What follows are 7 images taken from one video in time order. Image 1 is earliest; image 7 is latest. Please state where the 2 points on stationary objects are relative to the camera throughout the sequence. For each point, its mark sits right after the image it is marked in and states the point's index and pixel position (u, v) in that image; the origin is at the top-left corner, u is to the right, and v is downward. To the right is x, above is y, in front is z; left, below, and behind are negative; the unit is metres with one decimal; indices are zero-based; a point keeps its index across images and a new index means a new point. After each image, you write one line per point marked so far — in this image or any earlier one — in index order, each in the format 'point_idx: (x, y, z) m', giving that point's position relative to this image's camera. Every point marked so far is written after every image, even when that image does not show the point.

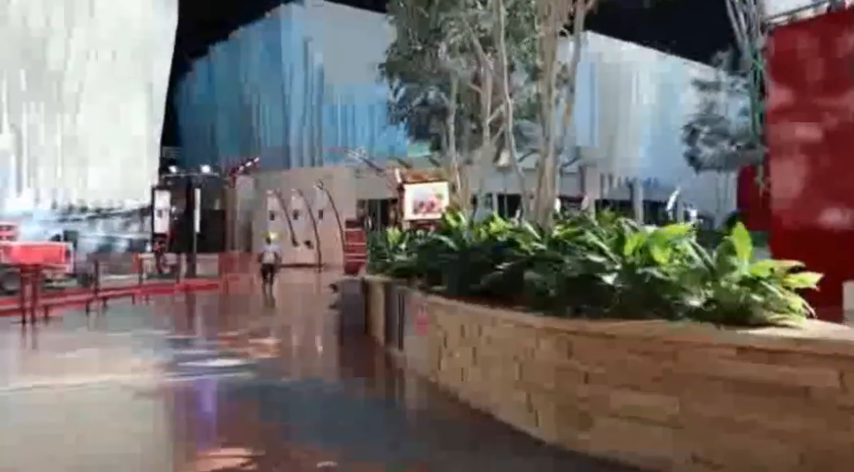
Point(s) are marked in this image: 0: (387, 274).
0: (-0.5, -0.4, +8.0) m
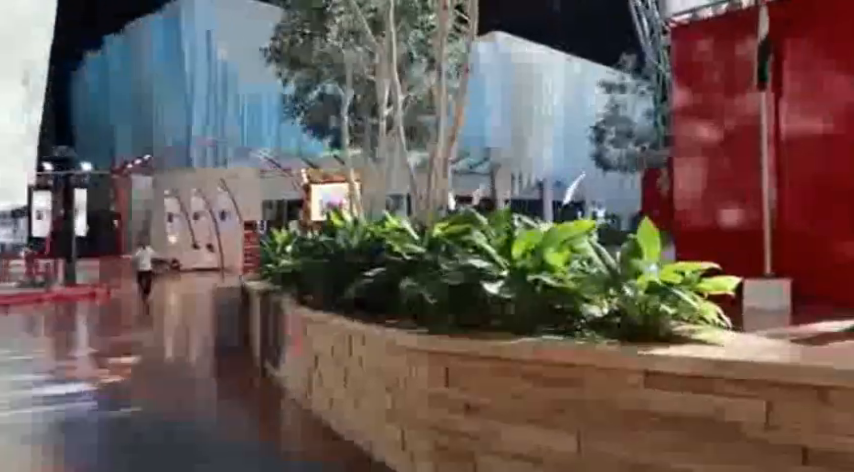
0: (-1.6, -0.5, +7.2) m
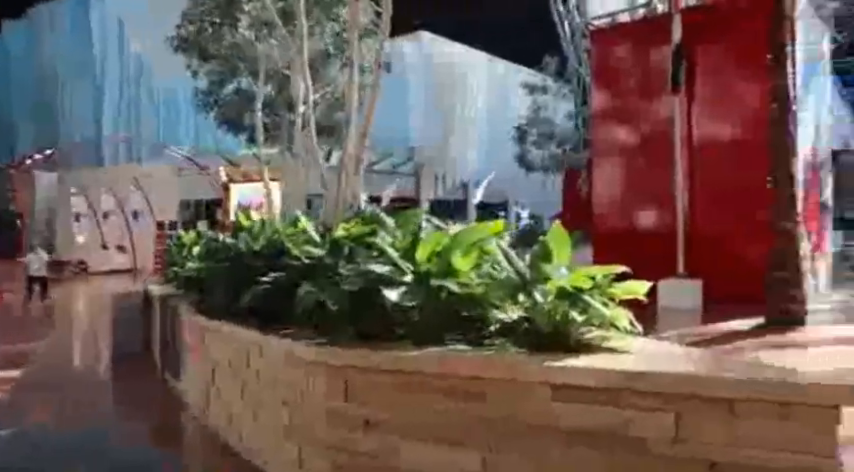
0: (-2.5, -0.5, +6.8) m
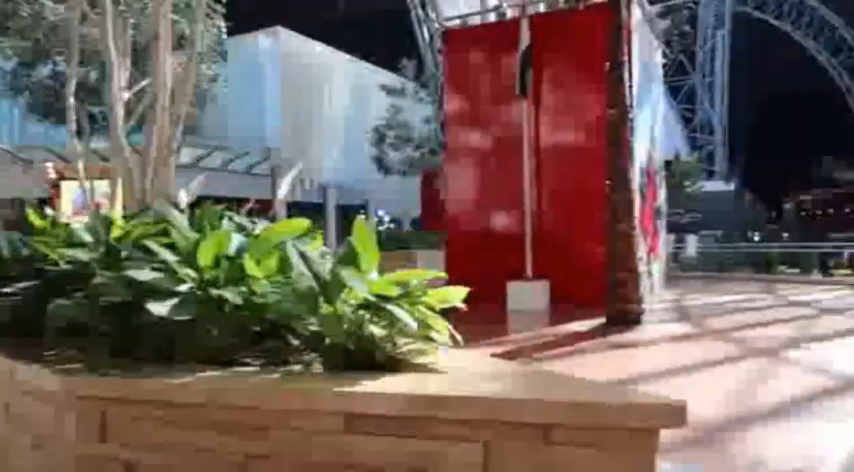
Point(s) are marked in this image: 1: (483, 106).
0: (-3.9, -0.5, +5.8) m
1: (+1.1, +2.4, +13.2) m
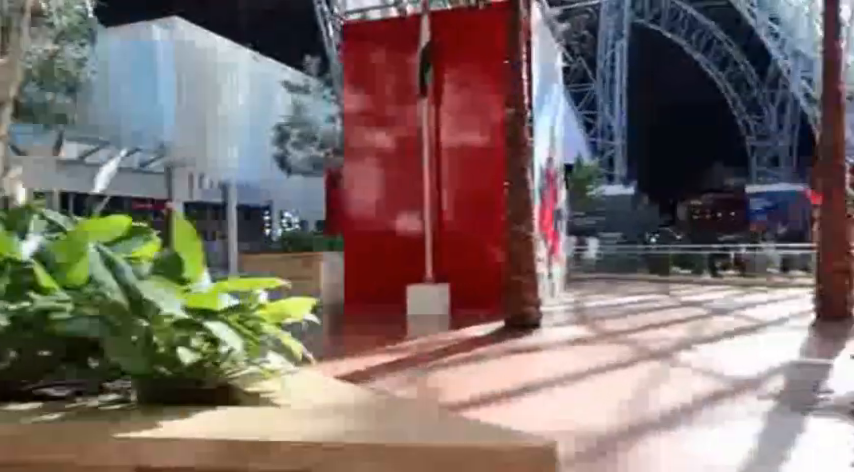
0: (-4.8, -0.5, +4.8) m
1: (-0.8, +2.3, +12.8) m
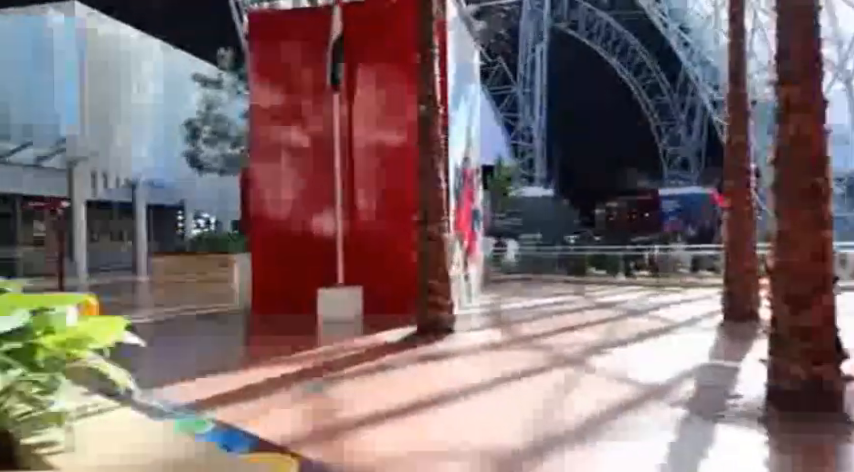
0: (-5.4, -0.5, +3.9) m
1: (-2.3, +2.3, +12.3) m
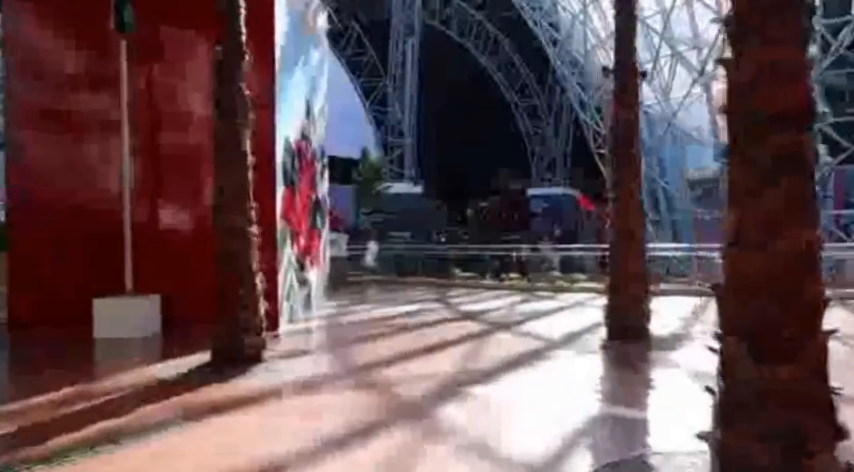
0: (-6.3, -0.4, +0.7) m
1: (-4.7, +2.4, +9.5) m
